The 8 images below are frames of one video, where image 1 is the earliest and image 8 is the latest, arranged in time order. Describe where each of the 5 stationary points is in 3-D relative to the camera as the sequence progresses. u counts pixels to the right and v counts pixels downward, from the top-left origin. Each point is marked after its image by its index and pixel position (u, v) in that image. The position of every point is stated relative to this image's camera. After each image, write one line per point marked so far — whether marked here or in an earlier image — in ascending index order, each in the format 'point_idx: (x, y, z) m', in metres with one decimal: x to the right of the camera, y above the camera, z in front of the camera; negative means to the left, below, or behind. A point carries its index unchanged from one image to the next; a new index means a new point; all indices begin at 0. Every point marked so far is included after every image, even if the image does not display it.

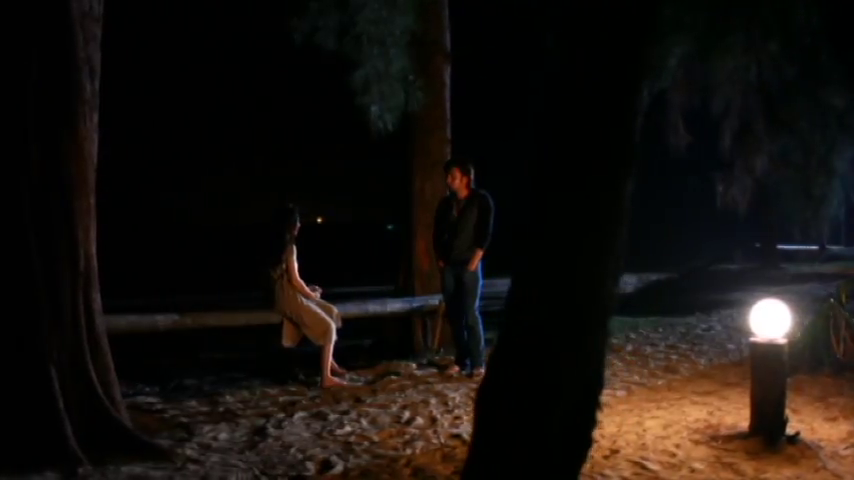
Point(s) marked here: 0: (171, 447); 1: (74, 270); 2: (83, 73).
0: (-1.8, -1.4, +7.4) m
1: (-2.4, -0.2, +7.2) m
2: (-2.3, +1.1, +7.3) m
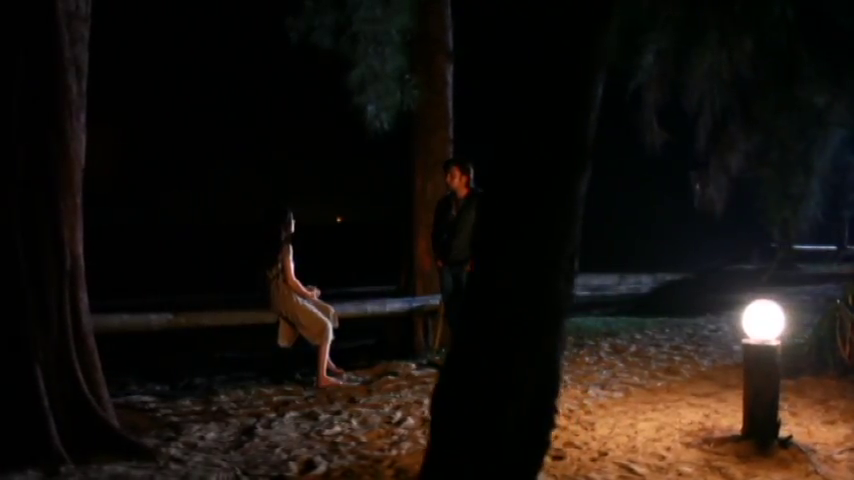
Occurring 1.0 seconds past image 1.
0: (-1.9, -1.4, +7.4) m
1: (-2.5, -0.2, +7.3) m
2: (-2.4, +1.1, +7.3) m
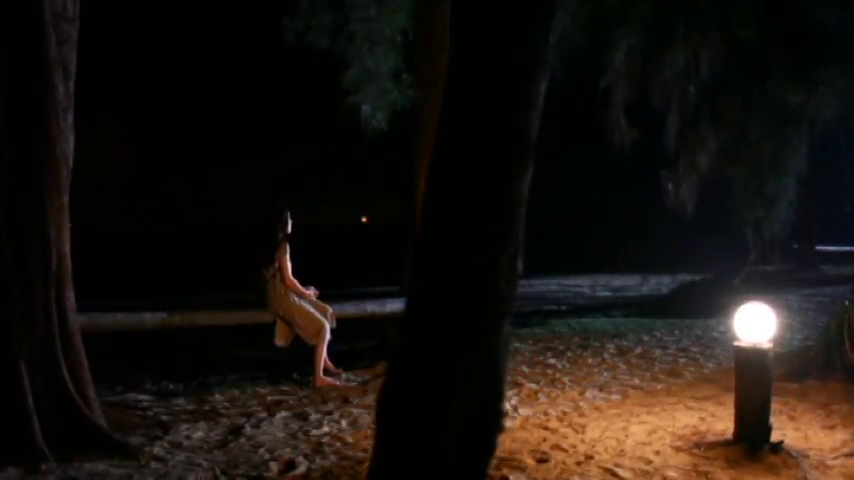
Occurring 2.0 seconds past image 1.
0: (-2.0, -1.4, +7.4) m
1: (-2.6, -0.2, +7.3) m
2: (-2.6, +1.1, +7.4) m
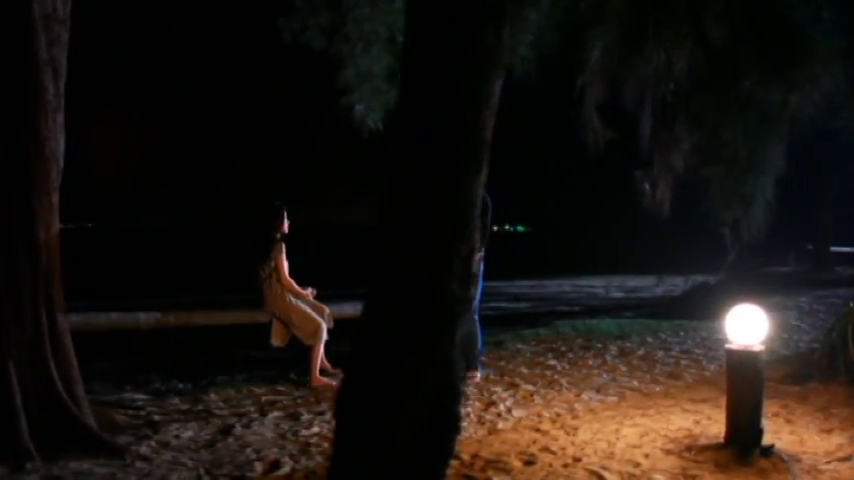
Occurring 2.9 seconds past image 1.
0: (-2.1, -1.4, +7.5) m
1: (-2.7, -0.2, +7.4) m
2: (-2.6, +1.1, +7.4) m
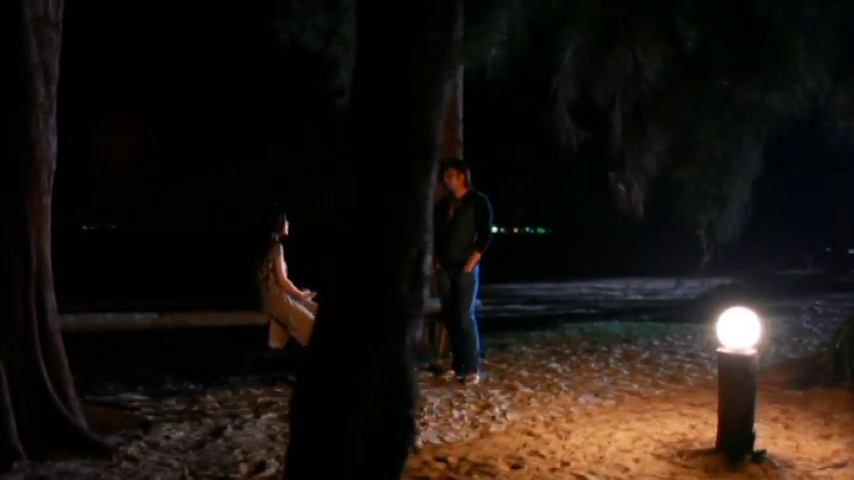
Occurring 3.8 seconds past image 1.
0: (-2.2, -1.4, +7.5) m
1: (-2.8, -0.2, +7.4) m
2: (-2.7, +1.1, +7.5) m
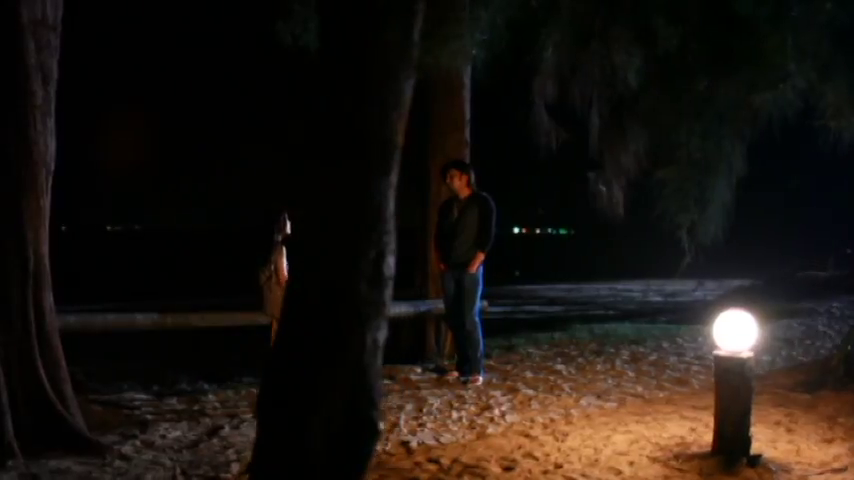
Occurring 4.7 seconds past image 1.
0: (-2.2, -1.4, +7.6) m
1: (-2.8, -0.2, +7.5) m
2: (-2.8, +1.1, +7.6) m
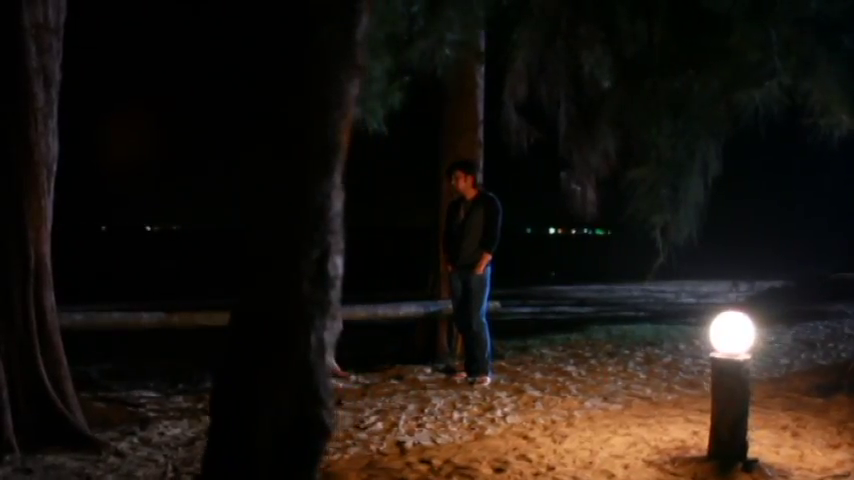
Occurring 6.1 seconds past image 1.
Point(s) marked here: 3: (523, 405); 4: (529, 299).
0: (-2.3, -1.4, +7.7) m
1: (-2.9, -0.2, +7.6) m
2: (-2.8, +1.1, +7.7) m
3: (+0.8, -1.4, +8.9) m
4: (+1.7, -1.0, +18.1) m
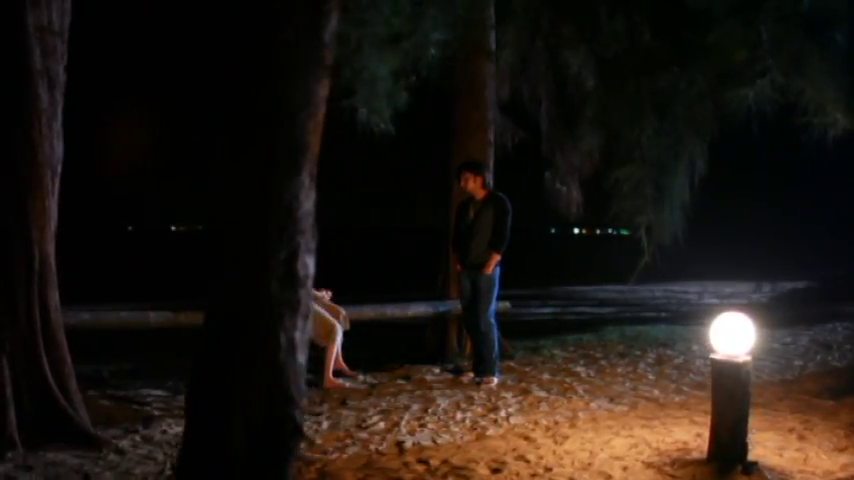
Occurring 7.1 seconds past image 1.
0: (-2.3, -1.4, +7.7) m
1: (-2.9, -0.2, +7.7) m
2: (-2.8, +1.1, +7.8) m
3: (+0.8, -1.4, +8.8) m
4: (+2.1, -1.0, +18.0) m
